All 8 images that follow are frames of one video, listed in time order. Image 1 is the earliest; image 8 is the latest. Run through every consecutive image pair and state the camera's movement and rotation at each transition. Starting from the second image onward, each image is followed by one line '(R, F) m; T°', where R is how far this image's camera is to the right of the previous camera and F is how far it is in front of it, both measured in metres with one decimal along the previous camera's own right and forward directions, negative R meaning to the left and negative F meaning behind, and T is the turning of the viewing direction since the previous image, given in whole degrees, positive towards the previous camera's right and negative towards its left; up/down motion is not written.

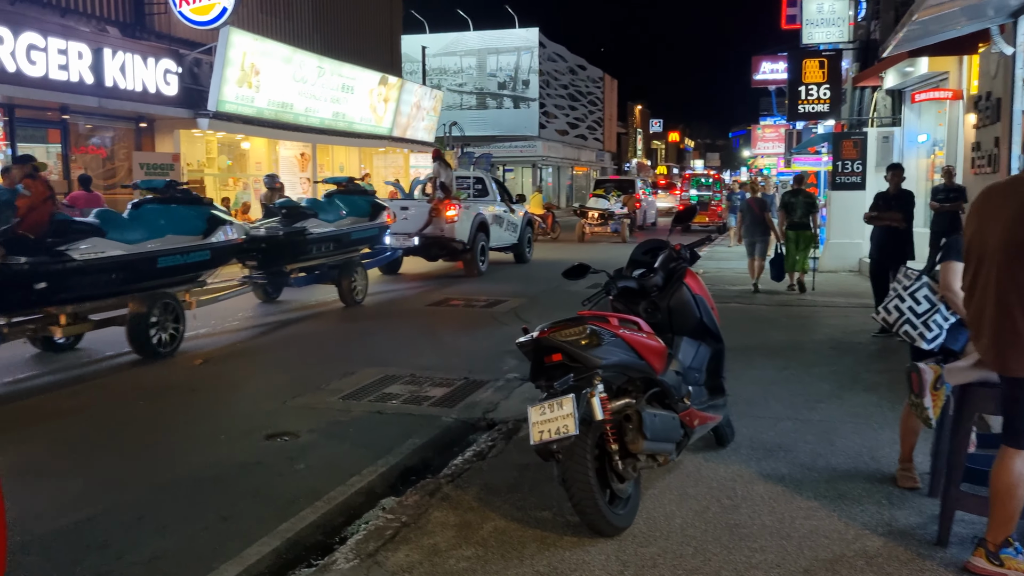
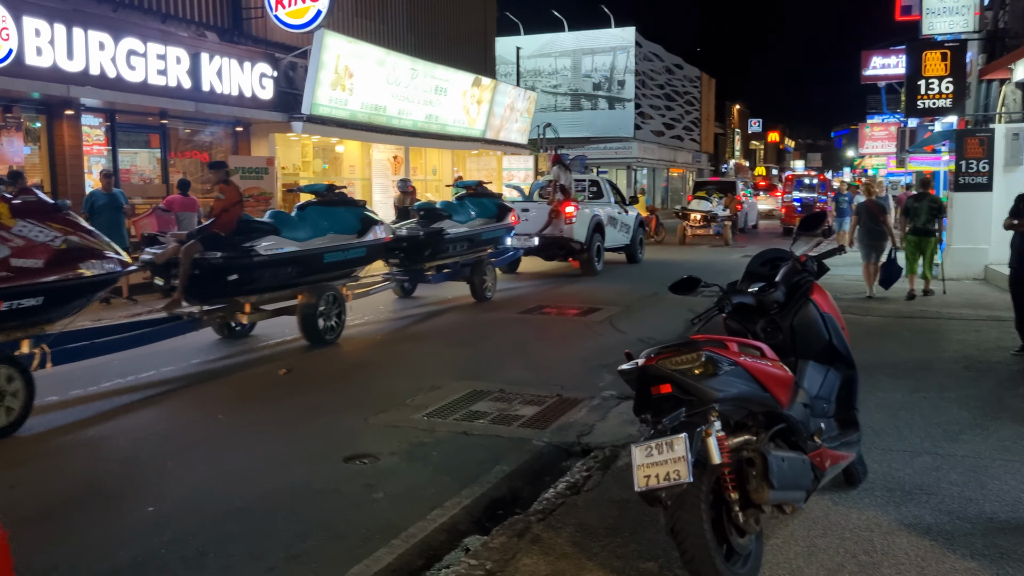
(0.0, +0.5) m; -6°
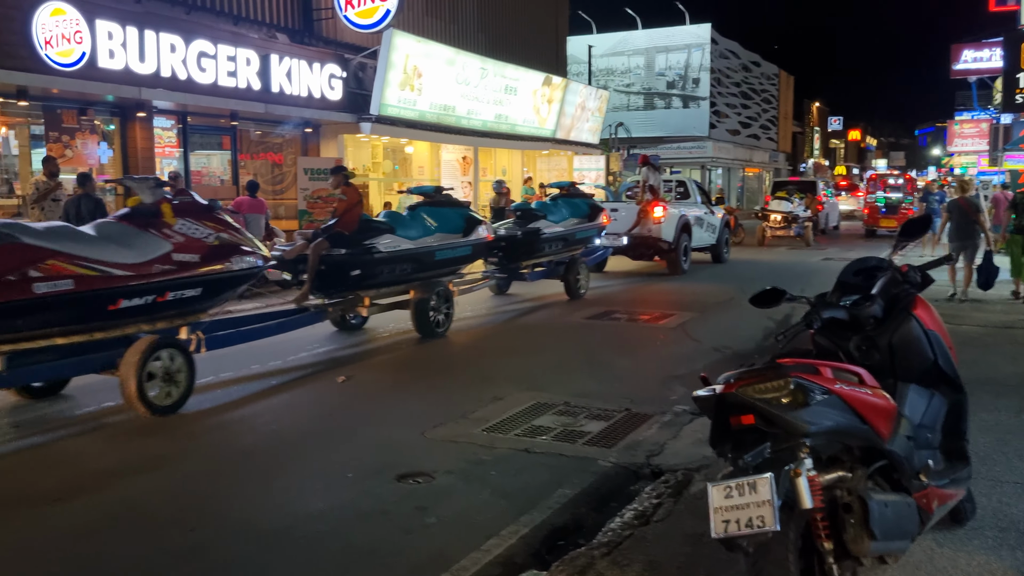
(0.0, +0.4) m; -5°
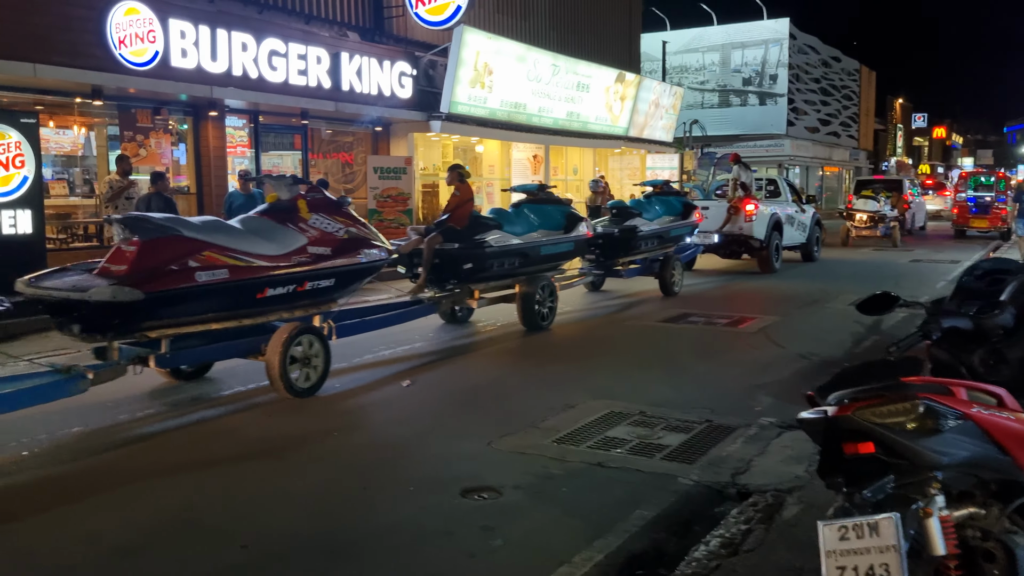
(0.0, +0.4) m; -4°
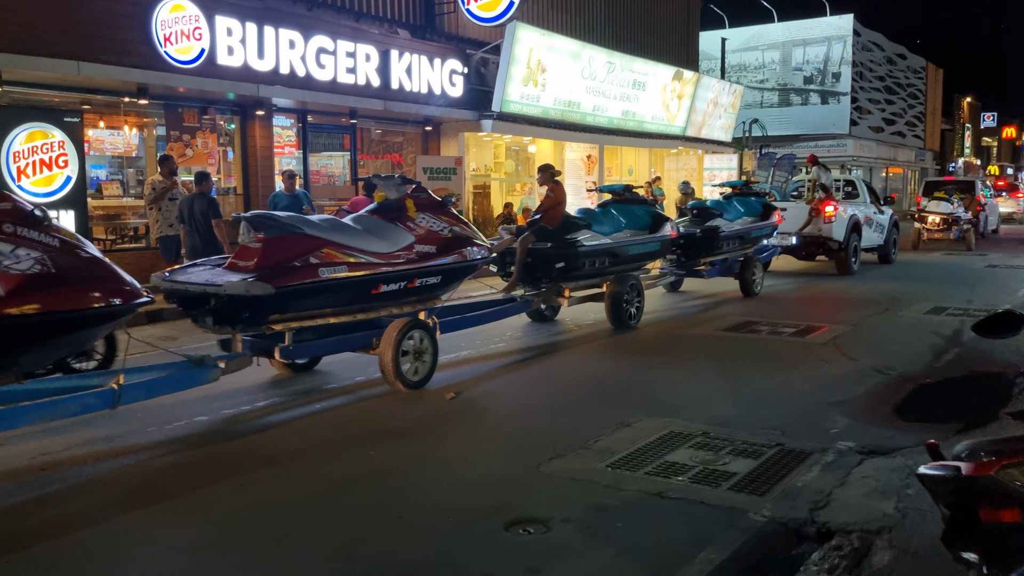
(0.0, +0.5) m; -3°
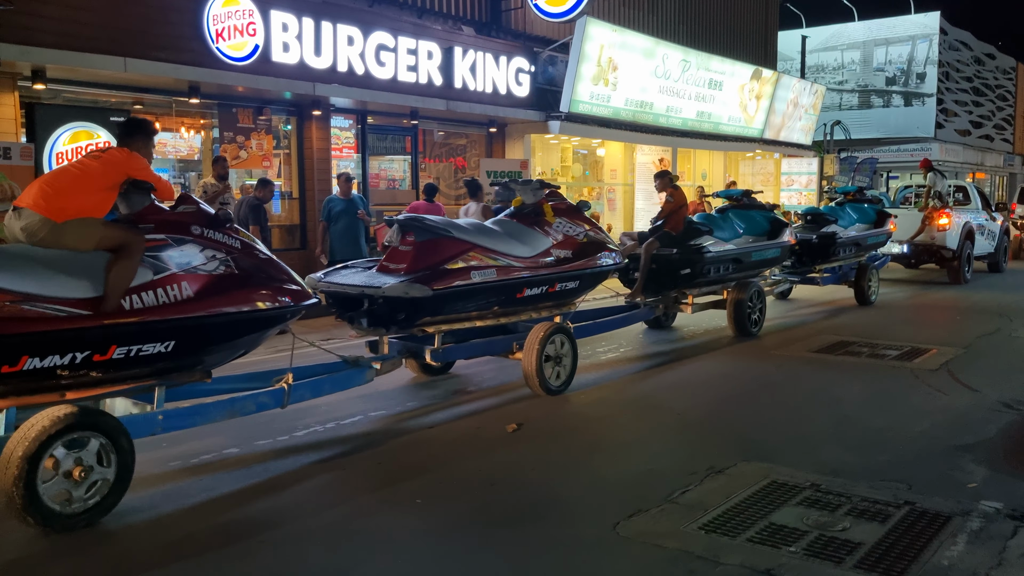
(-0.1, +0.9) m; -4°
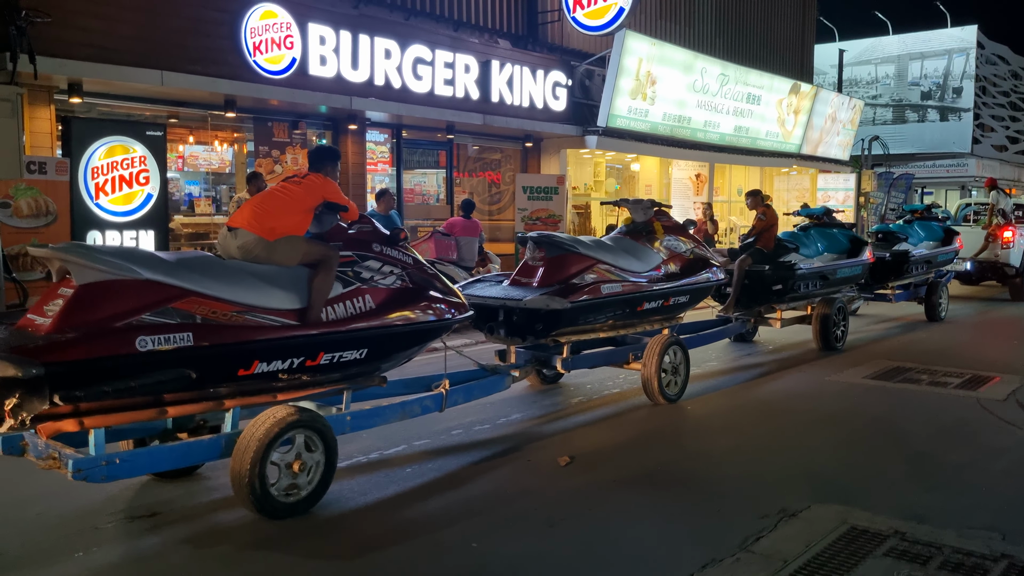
(-0.2, +0.3) m; -1°
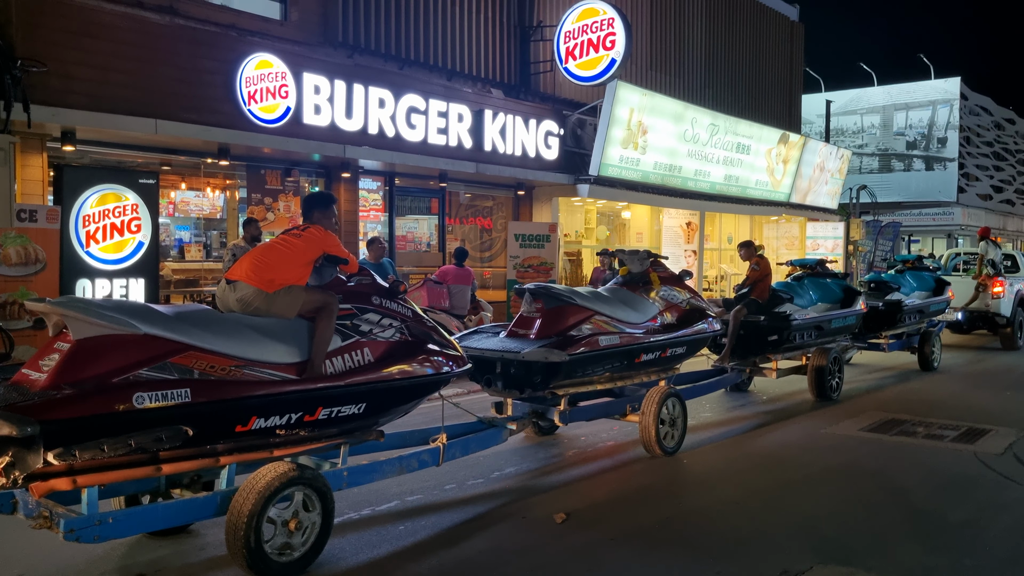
(0.0, +0.1) m; +1°
